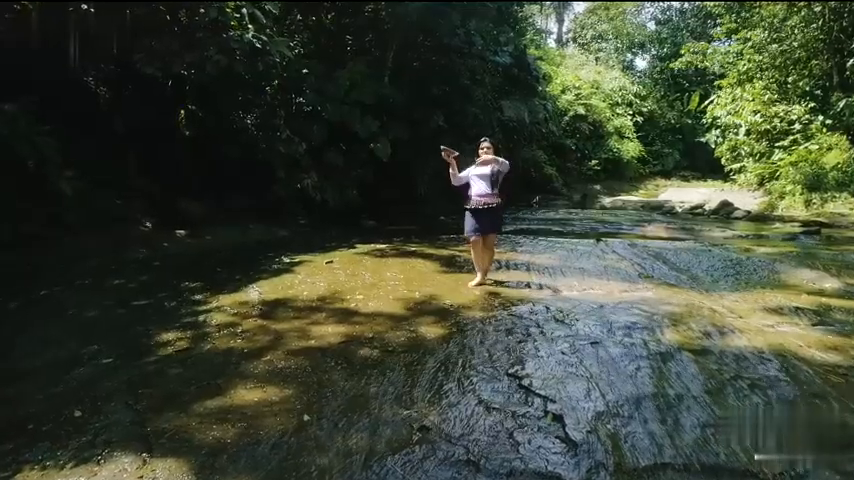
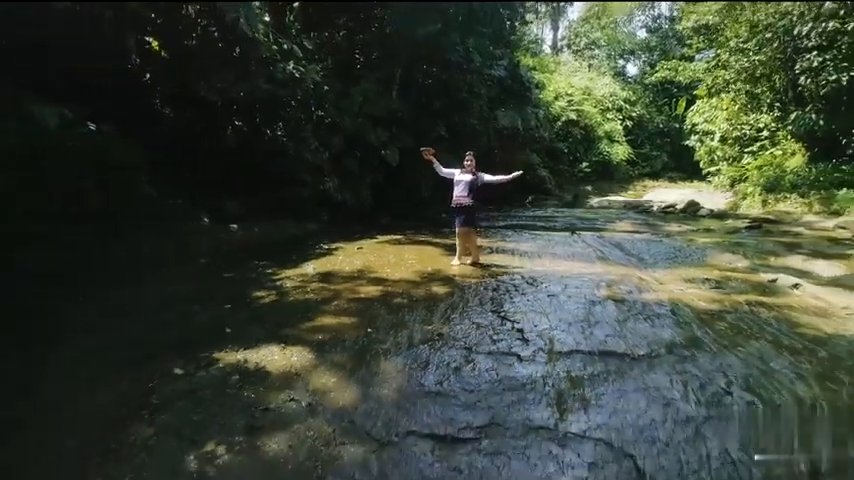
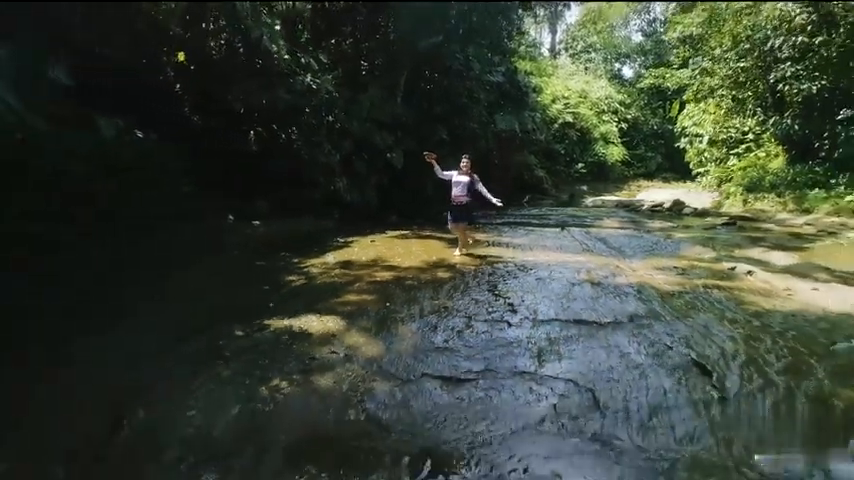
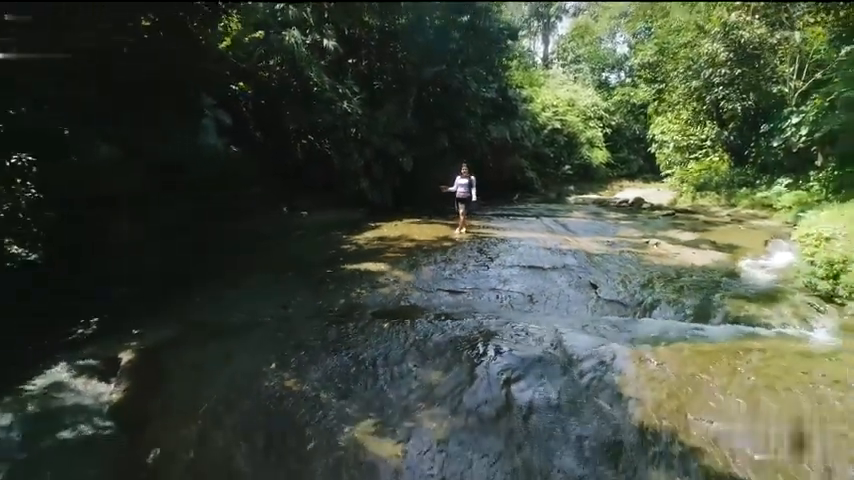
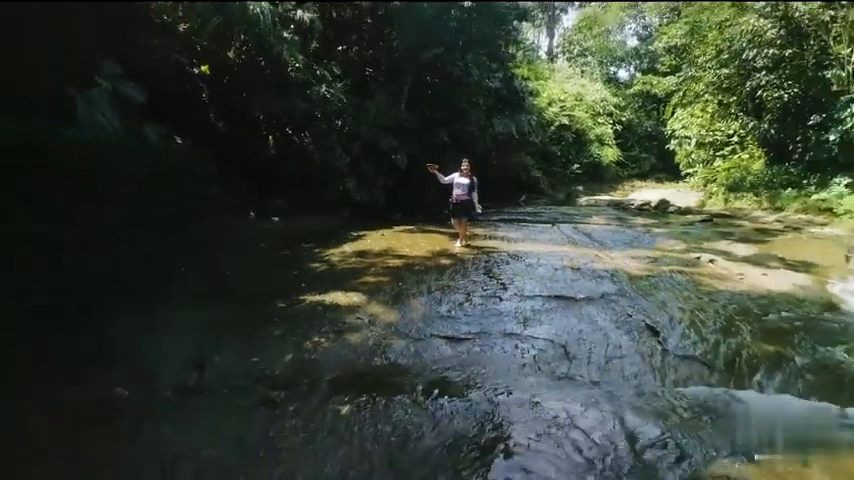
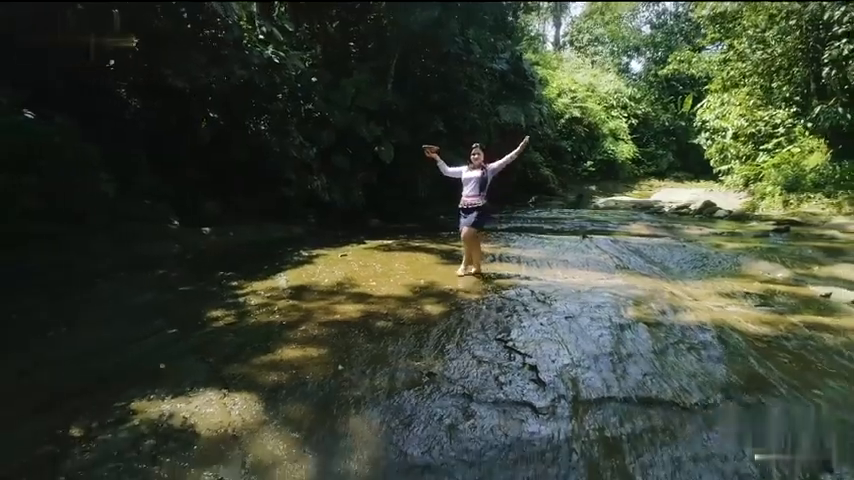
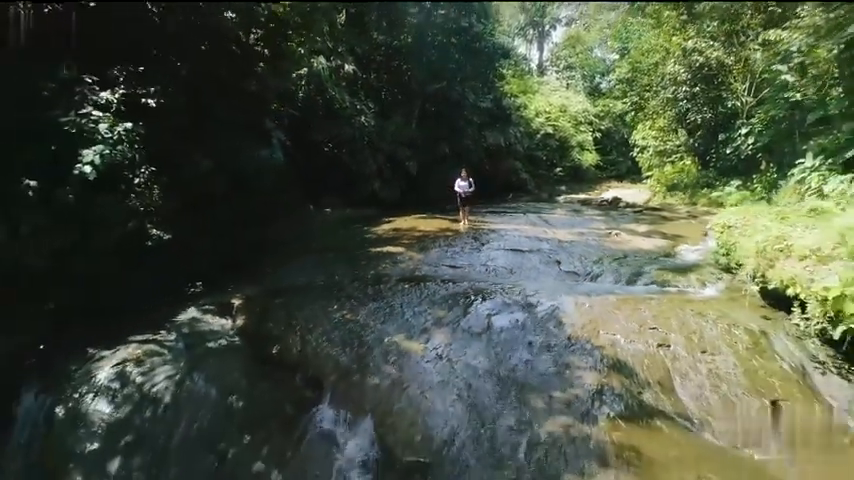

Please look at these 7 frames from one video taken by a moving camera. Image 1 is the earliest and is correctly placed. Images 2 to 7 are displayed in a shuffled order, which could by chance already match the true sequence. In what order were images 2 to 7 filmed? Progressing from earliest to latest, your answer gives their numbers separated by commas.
6, 2, 3, 5, 4, 7
